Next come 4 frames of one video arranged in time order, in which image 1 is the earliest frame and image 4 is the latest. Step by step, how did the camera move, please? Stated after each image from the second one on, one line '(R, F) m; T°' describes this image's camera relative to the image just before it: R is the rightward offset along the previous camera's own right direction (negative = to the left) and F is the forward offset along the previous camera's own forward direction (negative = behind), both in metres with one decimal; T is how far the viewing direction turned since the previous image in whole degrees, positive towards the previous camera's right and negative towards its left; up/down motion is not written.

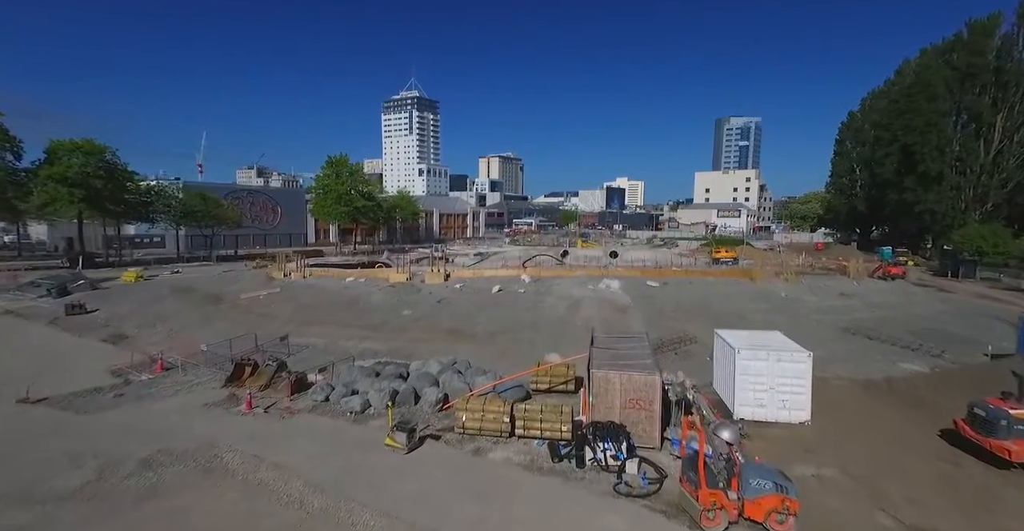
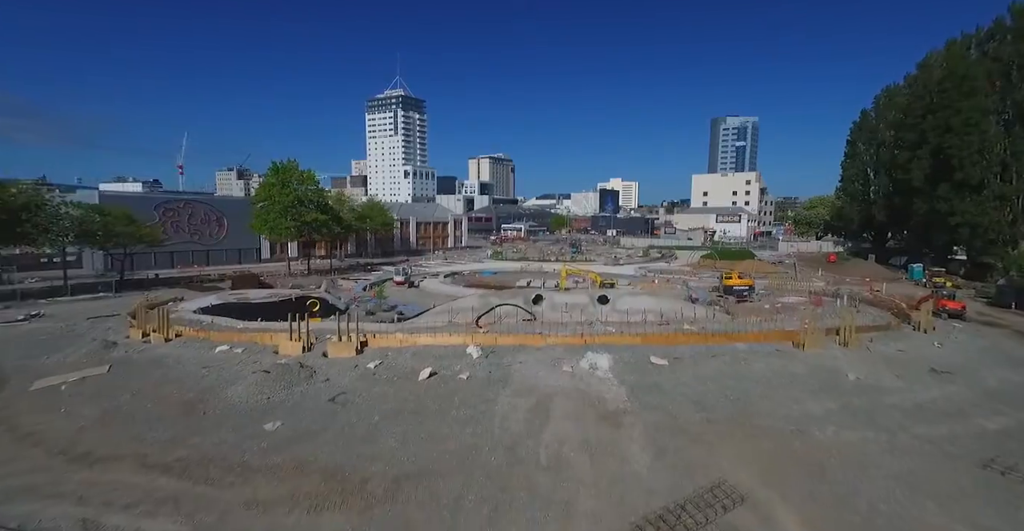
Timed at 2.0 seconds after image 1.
(+1.5, +6.6) m; +1°
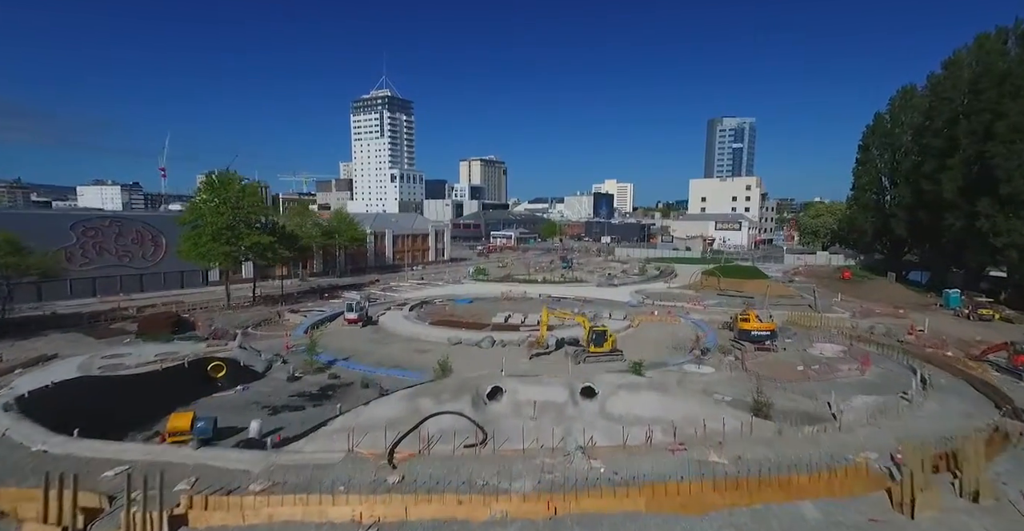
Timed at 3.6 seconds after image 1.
(+1.3, +6.0) m; +1°
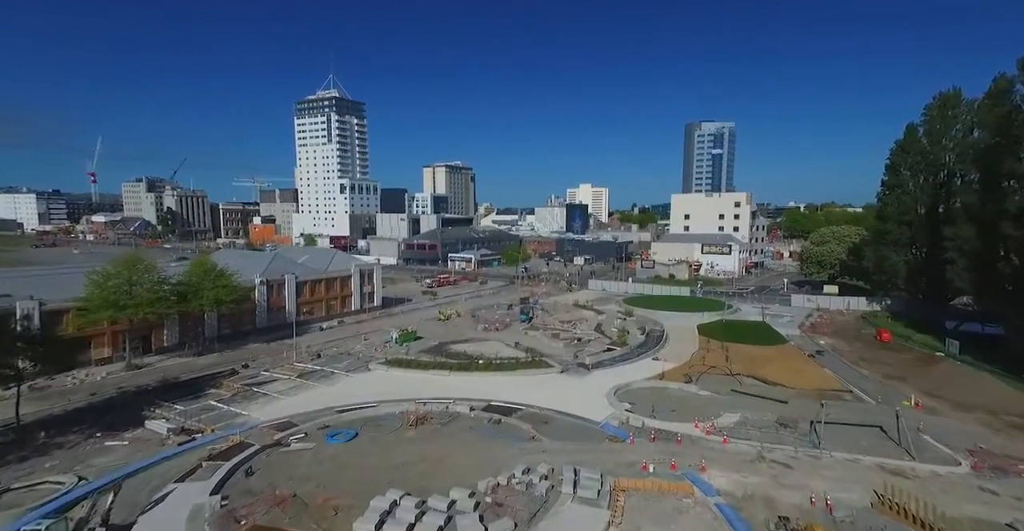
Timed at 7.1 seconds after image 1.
(+3.5, +15.7) m; +3°
